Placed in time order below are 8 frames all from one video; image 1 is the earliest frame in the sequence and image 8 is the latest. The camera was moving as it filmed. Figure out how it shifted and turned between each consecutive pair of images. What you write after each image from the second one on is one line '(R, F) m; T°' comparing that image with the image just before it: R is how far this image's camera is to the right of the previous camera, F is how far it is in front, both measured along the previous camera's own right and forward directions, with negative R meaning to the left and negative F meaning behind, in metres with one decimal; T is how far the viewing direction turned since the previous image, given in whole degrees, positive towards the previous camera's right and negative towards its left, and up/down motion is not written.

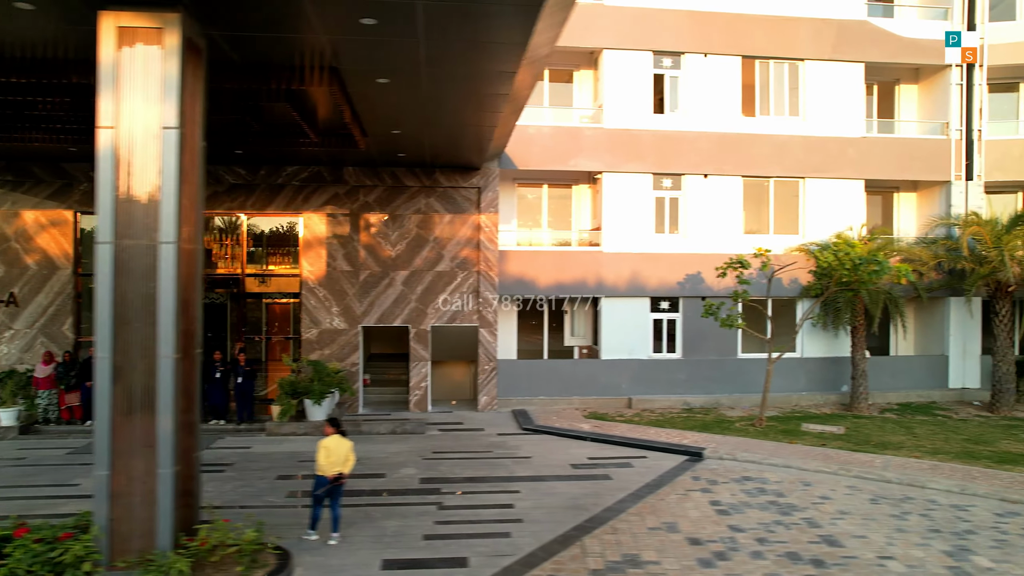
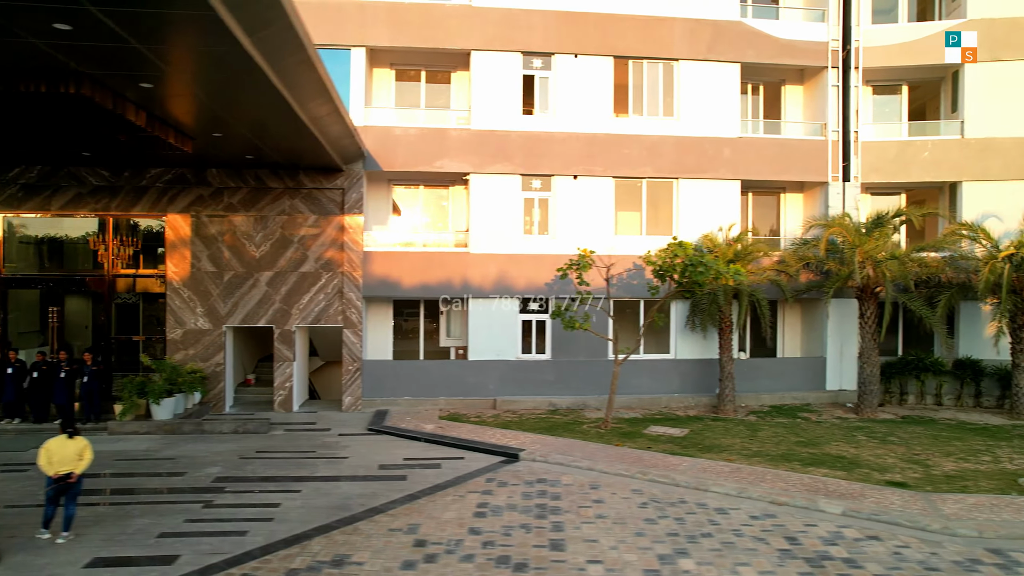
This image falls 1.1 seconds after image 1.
(+2.6, 0.0) m; -1°
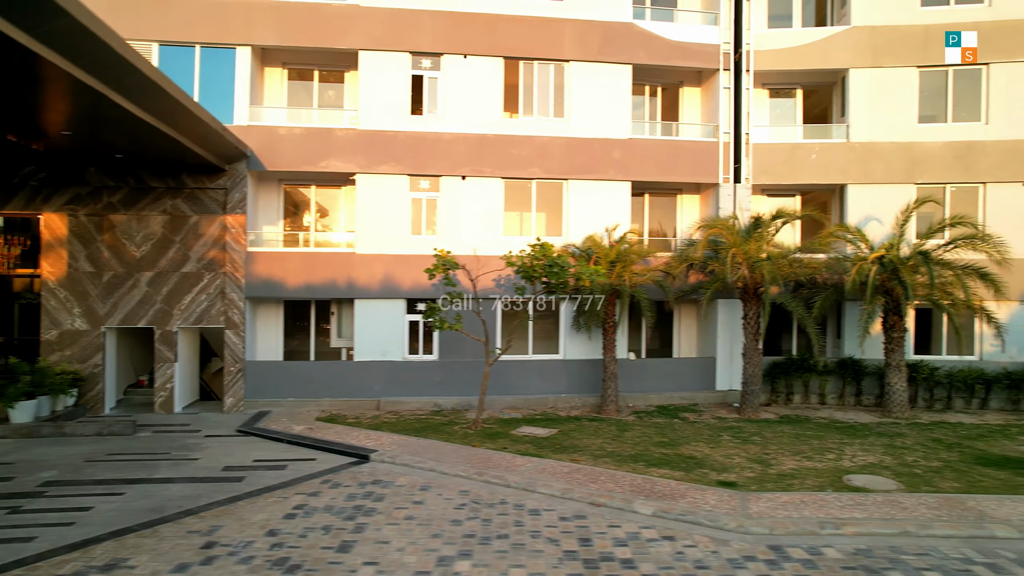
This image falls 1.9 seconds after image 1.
(+1.7, 0.0) m; +1°
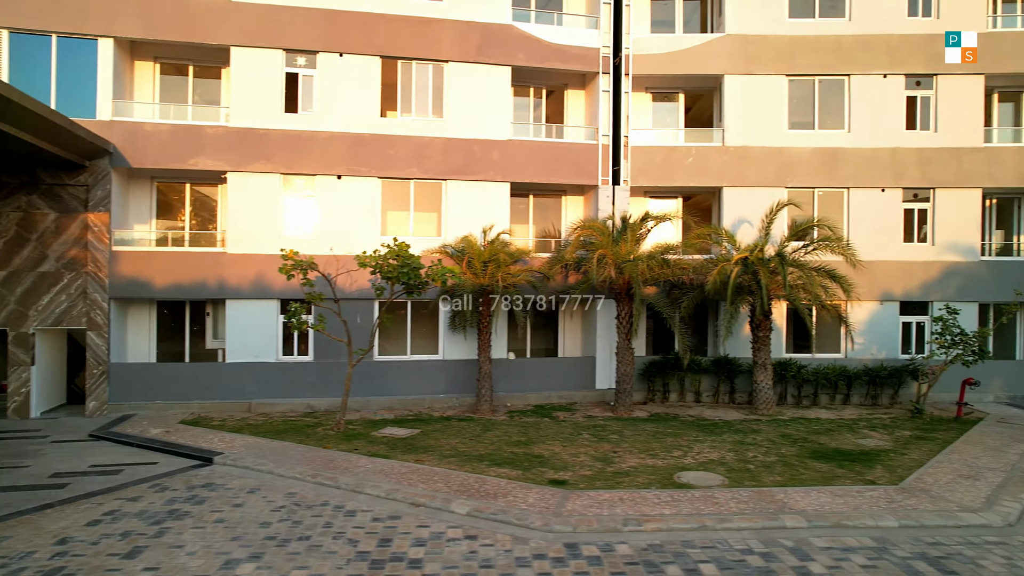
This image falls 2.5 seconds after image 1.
(+1.4, -0.1) m; +4°
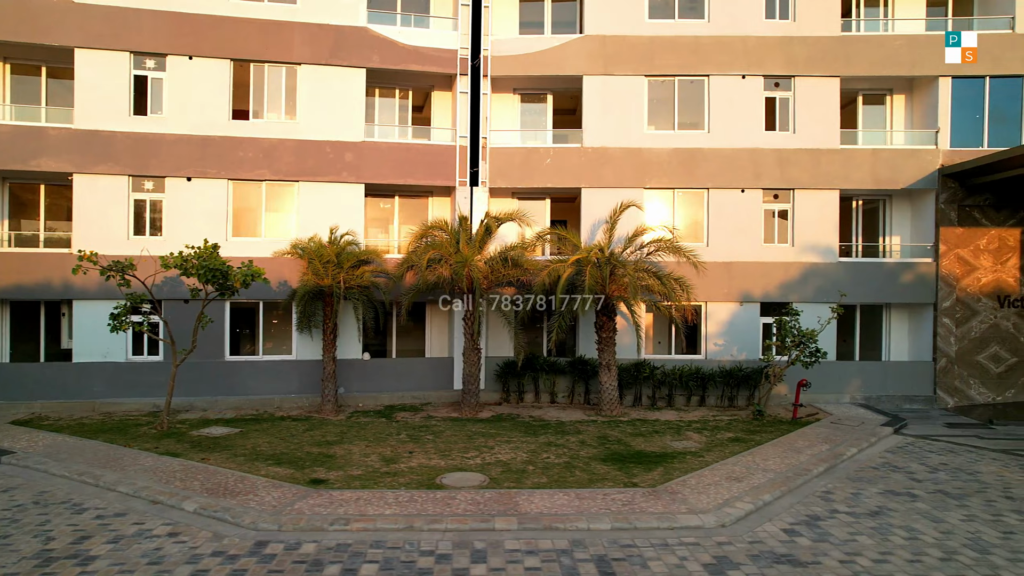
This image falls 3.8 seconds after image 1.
(+2.9, -0.1) m; 0°
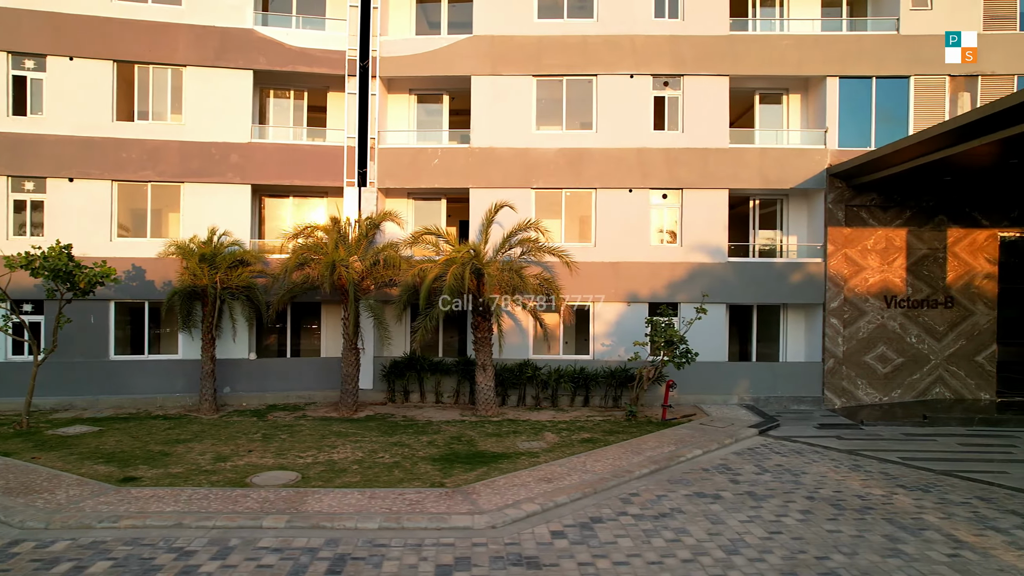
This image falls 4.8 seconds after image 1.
(+2.4, 0.0) m; -1°
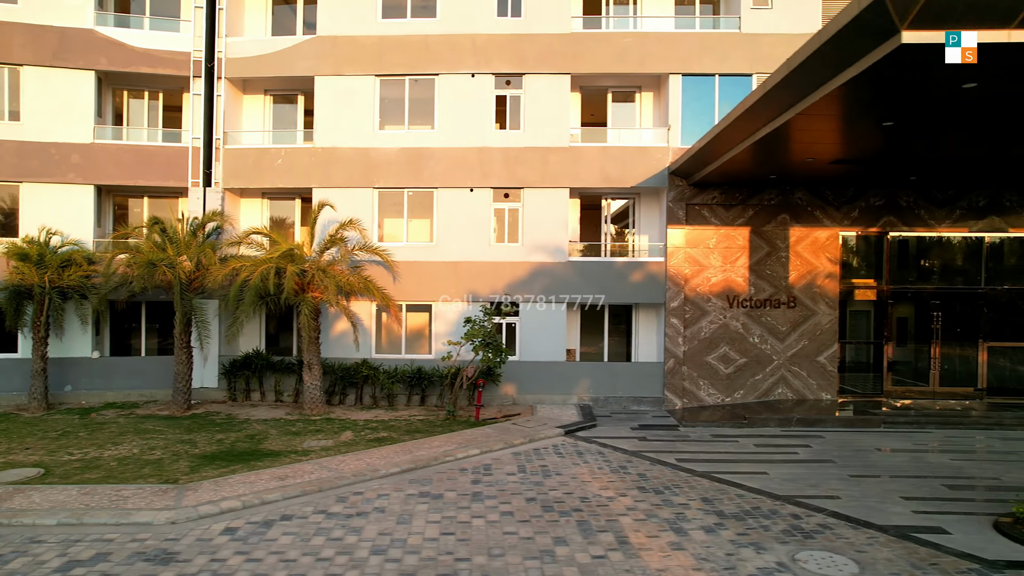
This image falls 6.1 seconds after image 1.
(+3.3, +0.1) m; -1°
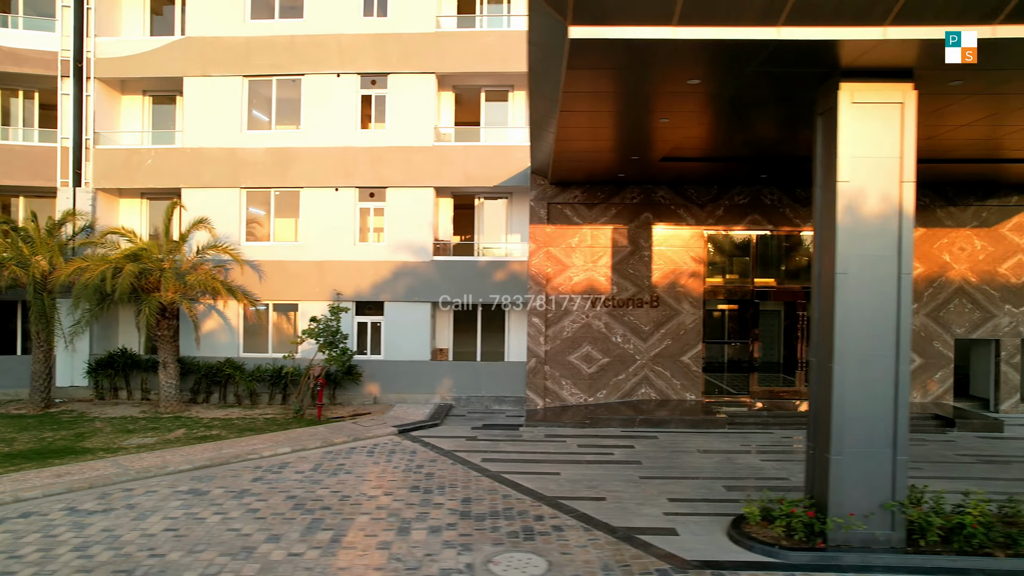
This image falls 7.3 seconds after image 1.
(+2.8, 0.0) m; 0°
